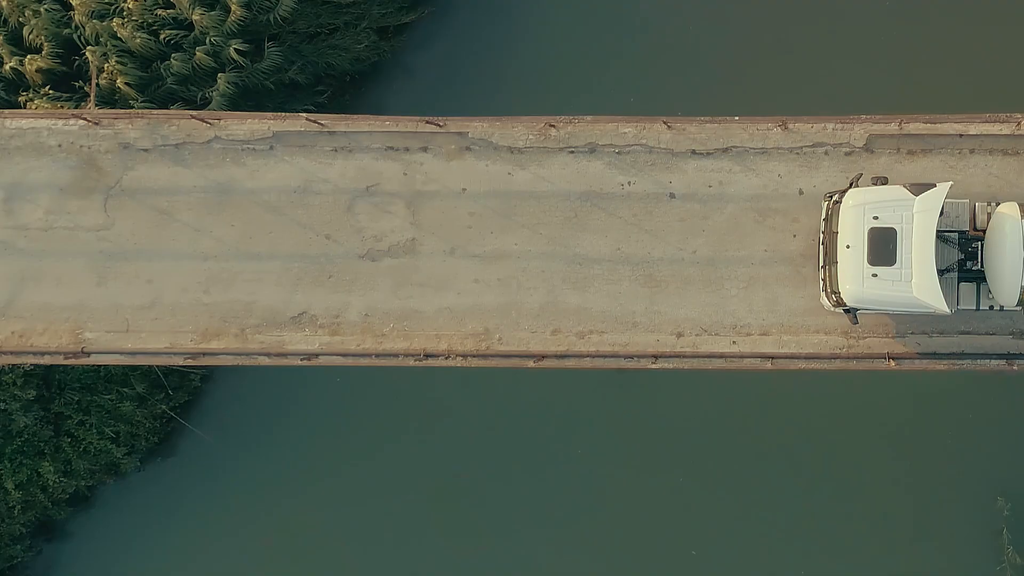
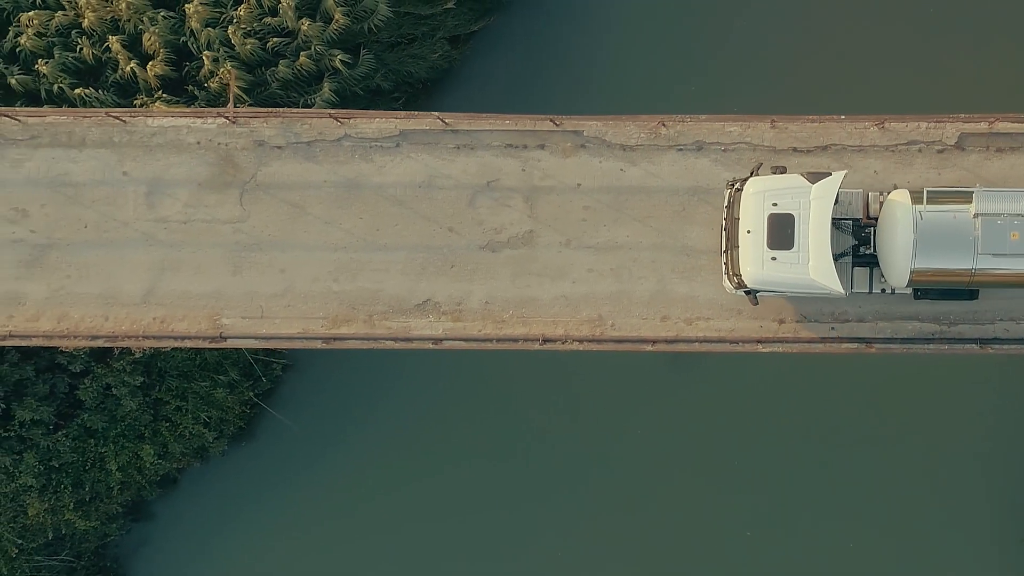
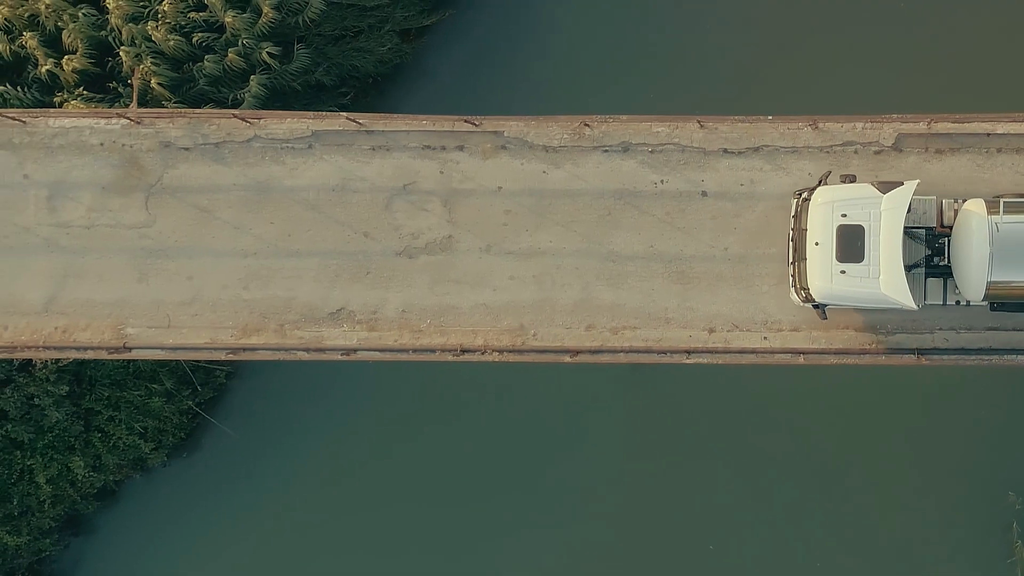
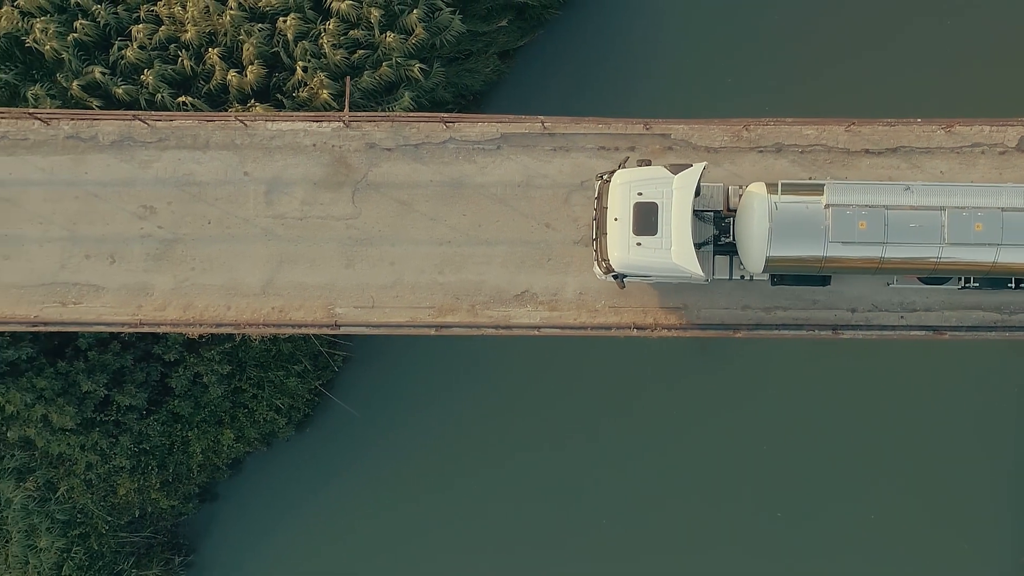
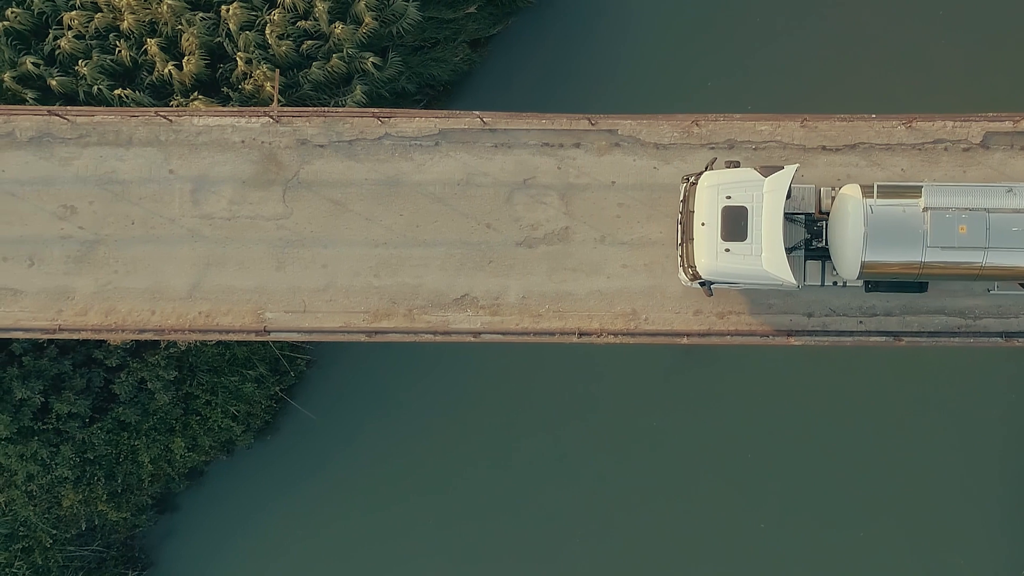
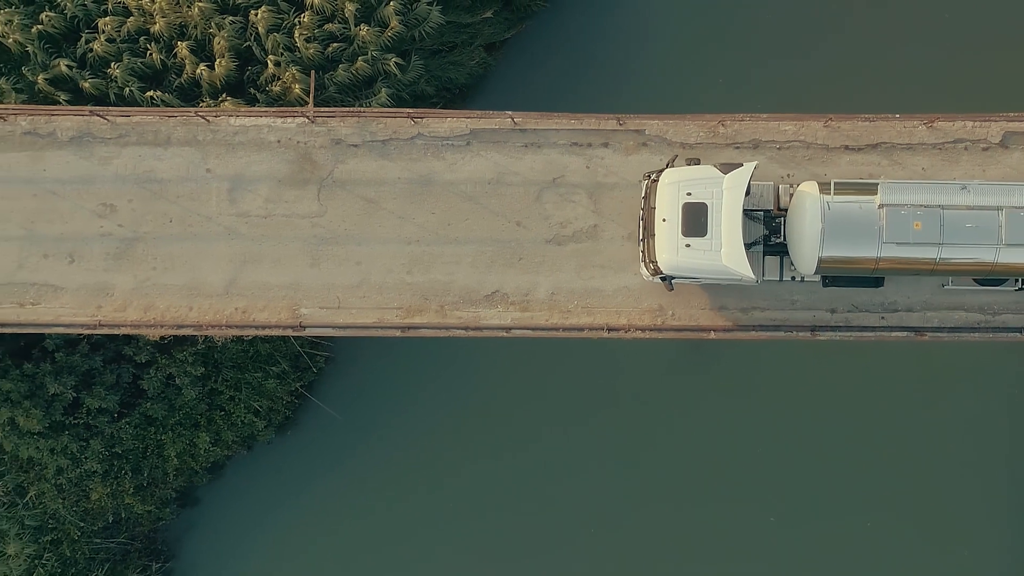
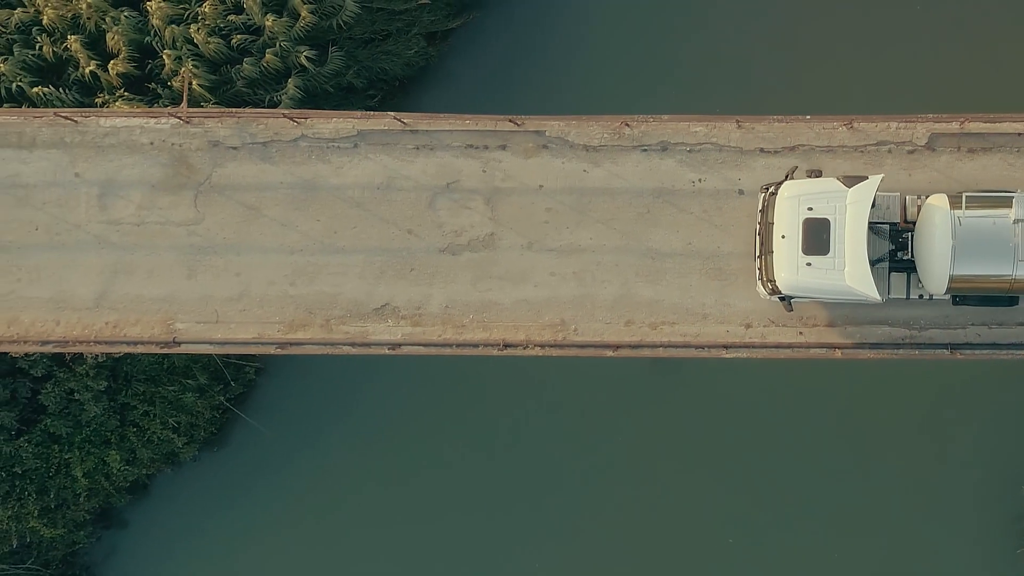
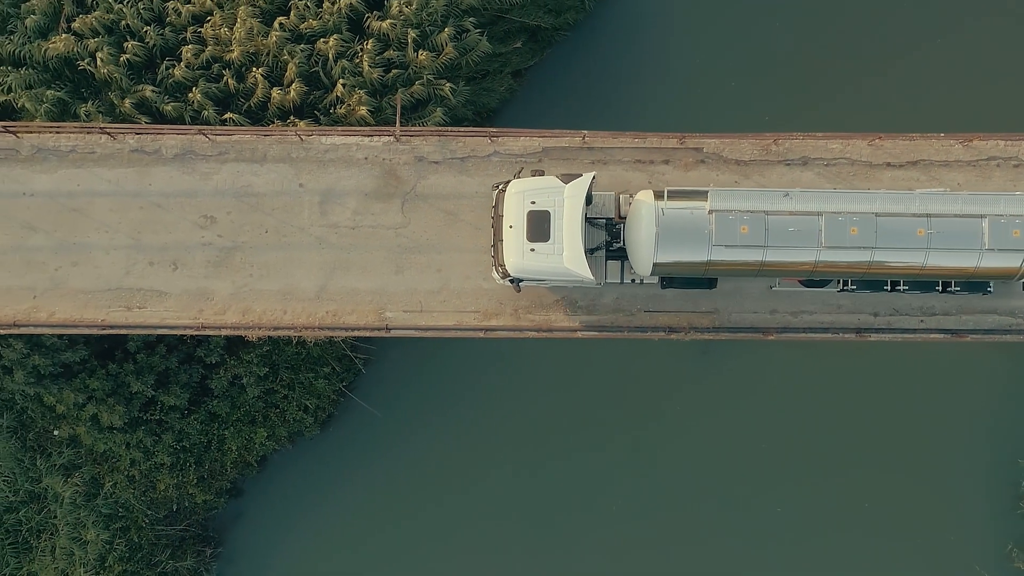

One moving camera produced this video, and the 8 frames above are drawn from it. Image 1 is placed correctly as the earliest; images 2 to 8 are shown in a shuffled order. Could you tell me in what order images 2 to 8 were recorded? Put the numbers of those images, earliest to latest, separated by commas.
3, 7, 2, 5, 6, 4, 8
